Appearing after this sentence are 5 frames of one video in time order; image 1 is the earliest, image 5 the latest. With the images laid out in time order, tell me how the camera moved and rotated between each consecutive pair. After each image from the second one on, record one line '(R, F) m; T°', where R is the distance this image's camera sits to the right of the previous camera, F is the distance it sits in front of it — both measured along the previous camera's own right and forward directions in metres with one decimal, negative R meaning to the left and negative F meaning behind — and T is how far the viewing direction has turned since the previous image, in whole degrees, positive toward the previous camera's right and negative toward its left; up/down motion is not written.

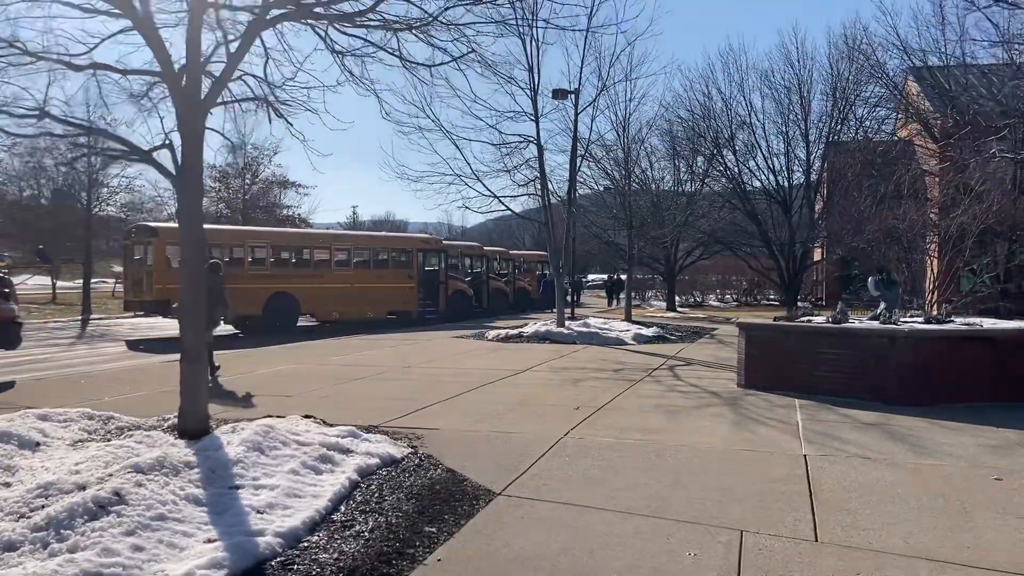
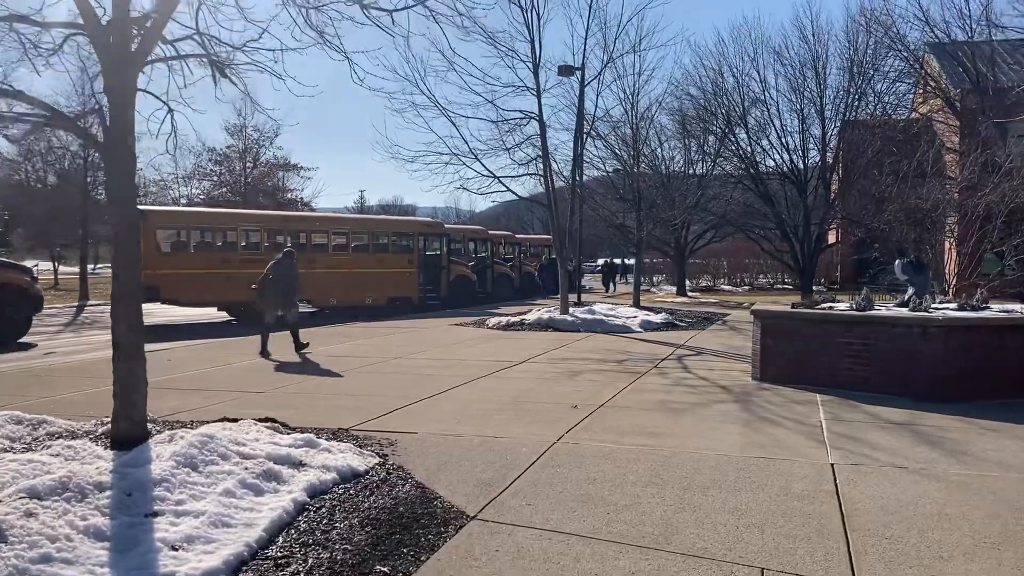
(+0.2, +1.0) m; -1°
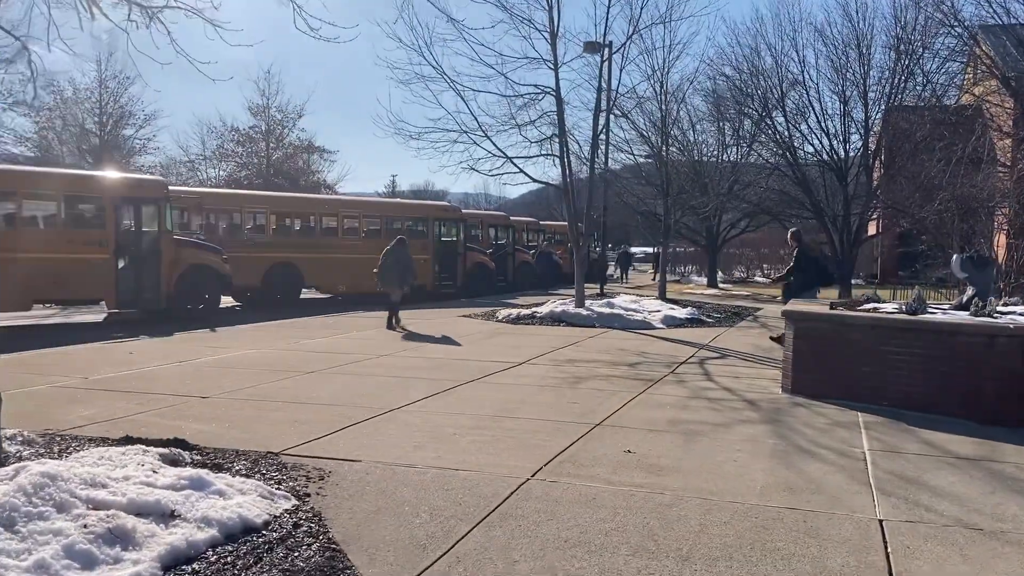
(+0.4, +1.5) m; -2°
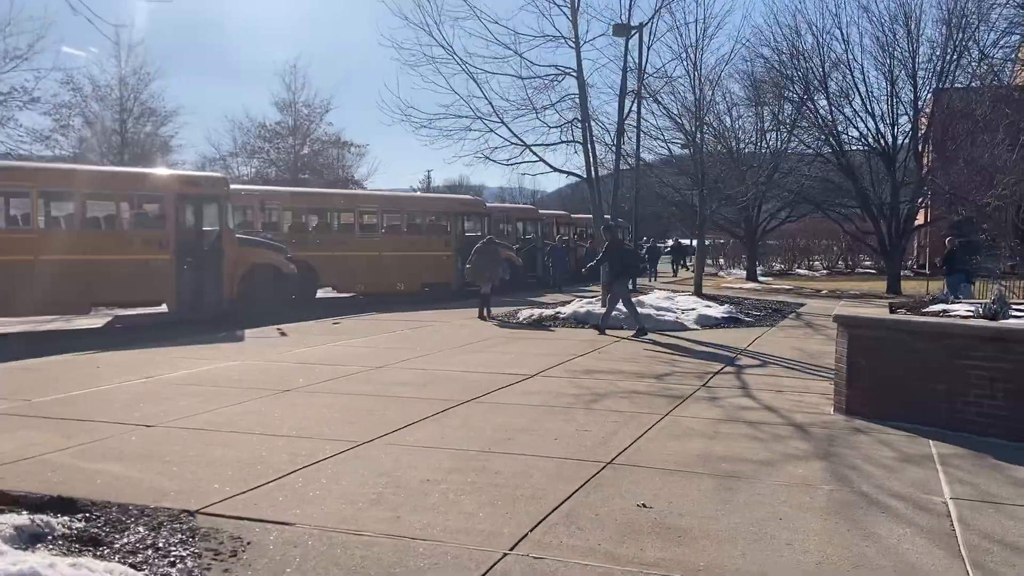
(+0.3, +1.4) m; -2°
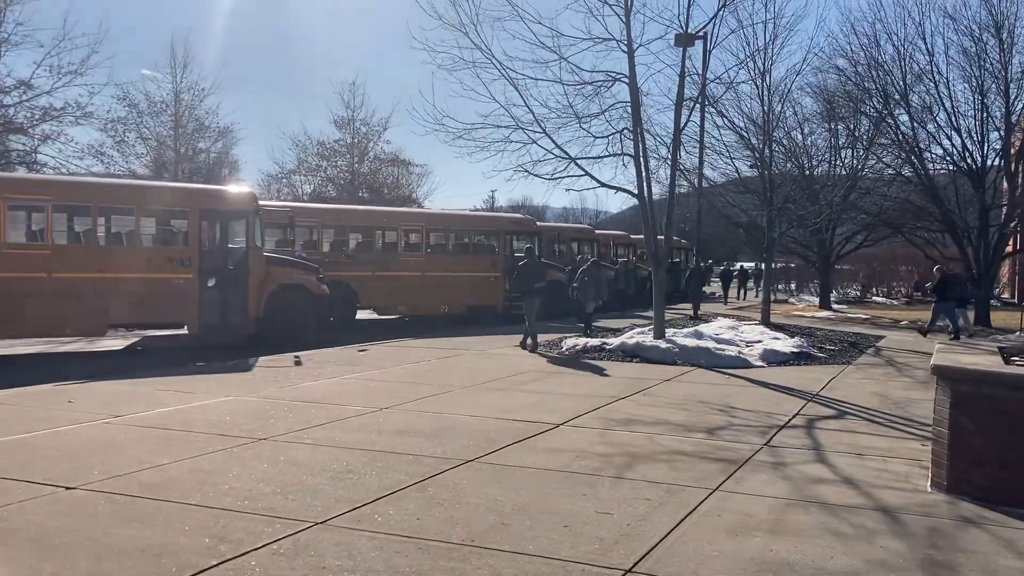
(+0.4, +1.6) m; -4°
